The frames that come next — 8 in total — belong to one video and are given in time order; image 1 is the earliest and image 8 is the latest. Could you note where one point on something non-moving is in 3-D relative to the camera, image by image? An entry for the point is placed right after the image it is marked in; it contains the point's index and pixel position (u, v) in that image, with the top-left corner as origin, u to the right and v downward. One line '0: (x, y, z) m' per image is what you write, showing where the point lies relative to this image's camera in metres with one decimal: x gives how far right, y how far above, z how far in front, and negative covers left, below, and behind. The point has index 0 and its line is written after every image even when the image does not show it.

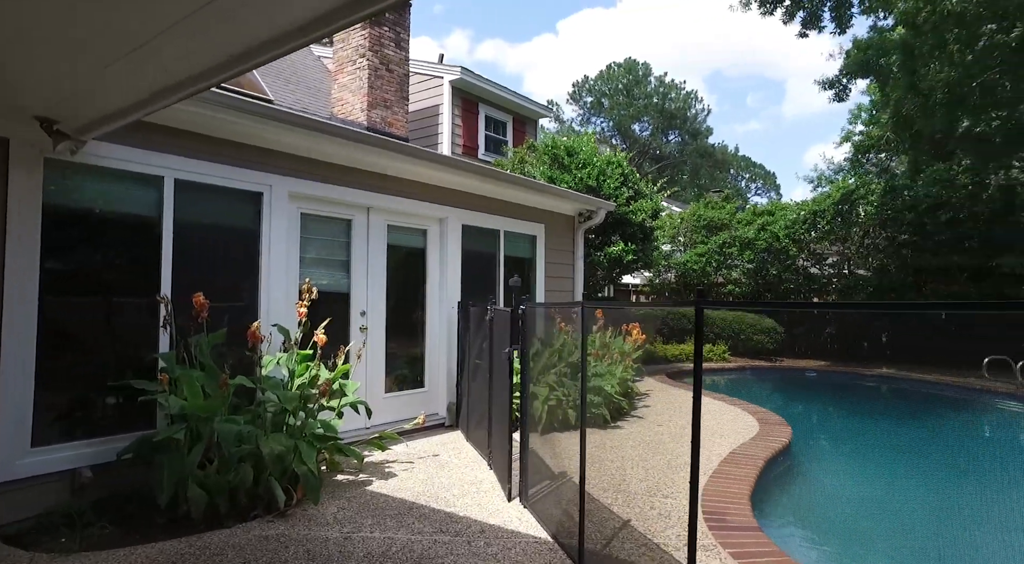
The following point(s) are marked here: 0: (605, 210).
0: (+1.1, +0.9, +7.5) m
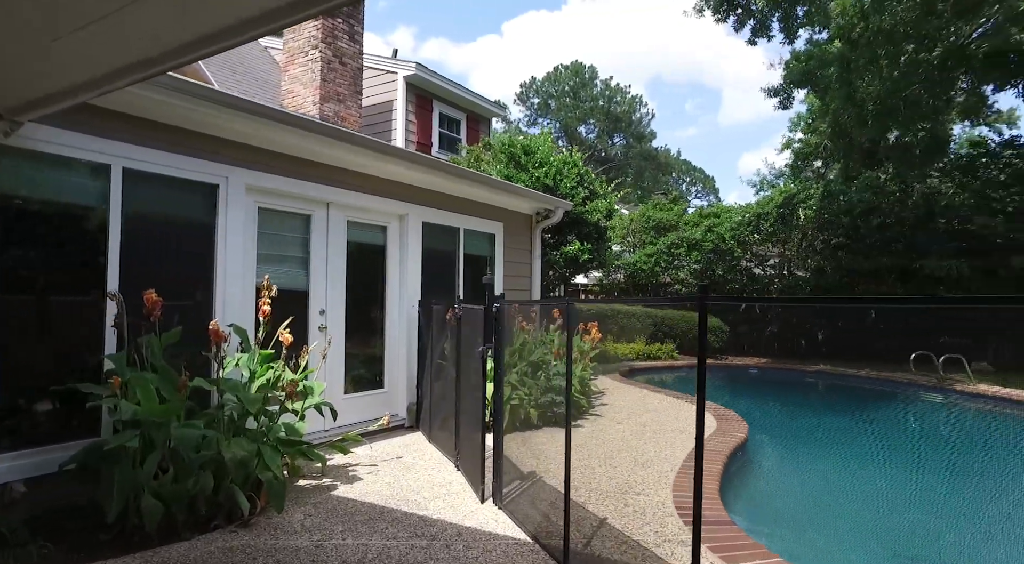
0: (+0.6, +0.9, +7.6) m
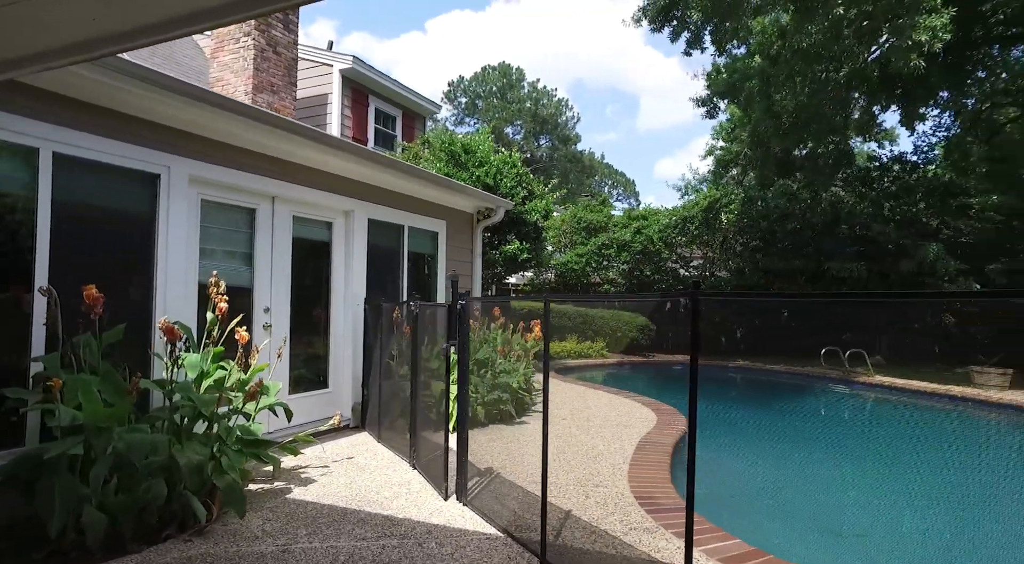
0: (-0.1, +0.9, +7.6) m
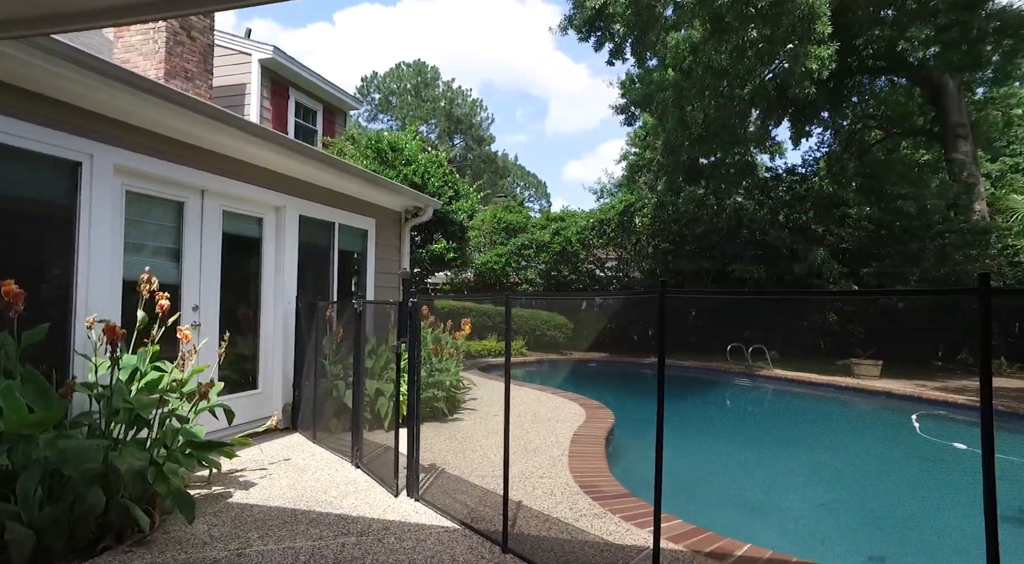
0: (-1.0, +0.9, +7.7) m
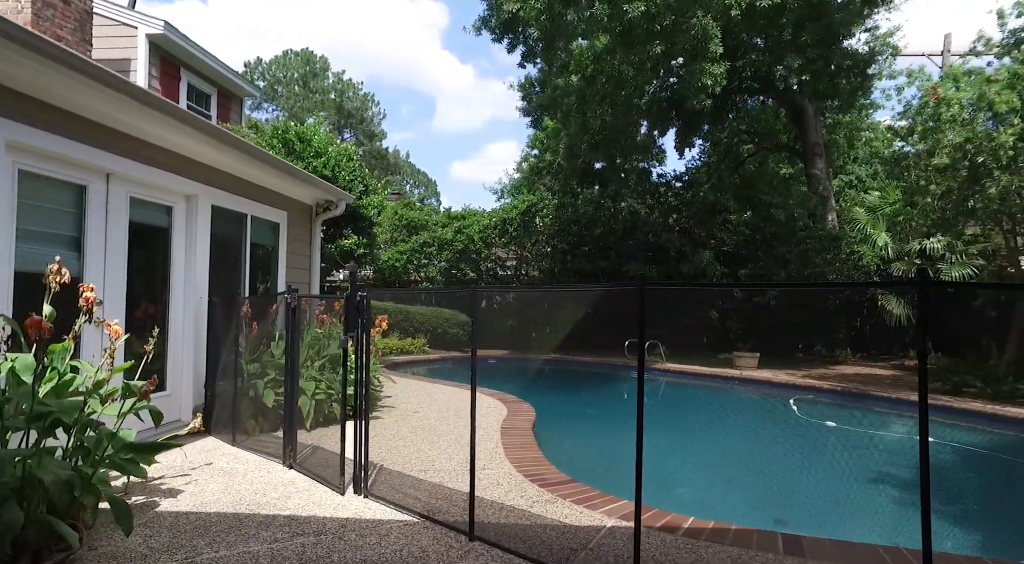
0: (-2.0, +0.9, +7.5) m
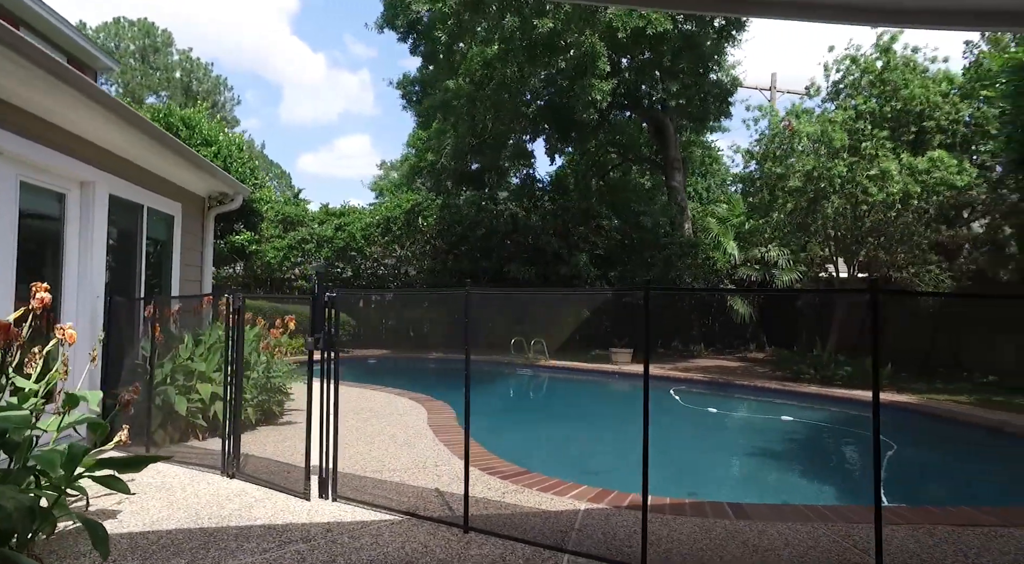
0: (-3.0, +1.0, +7.0) m
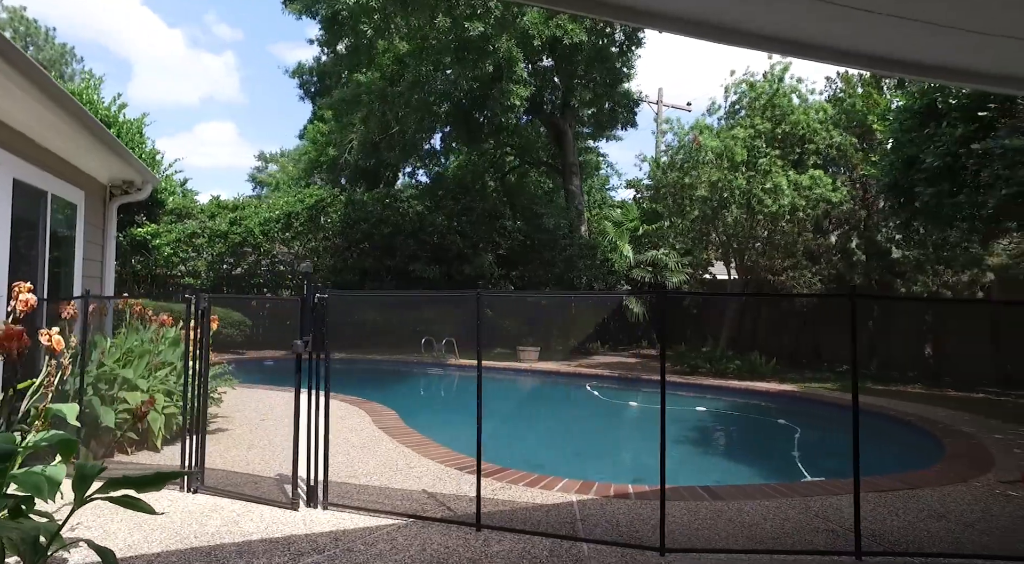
0: (-3.7, +1.0, +6.4) m
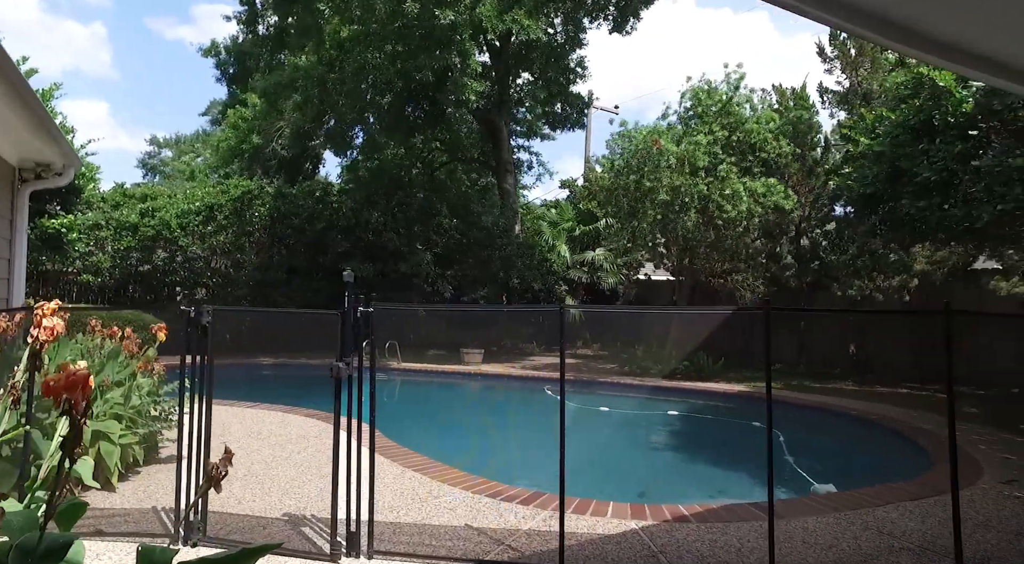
0: (-3.8, +1.0, +5.4) m
